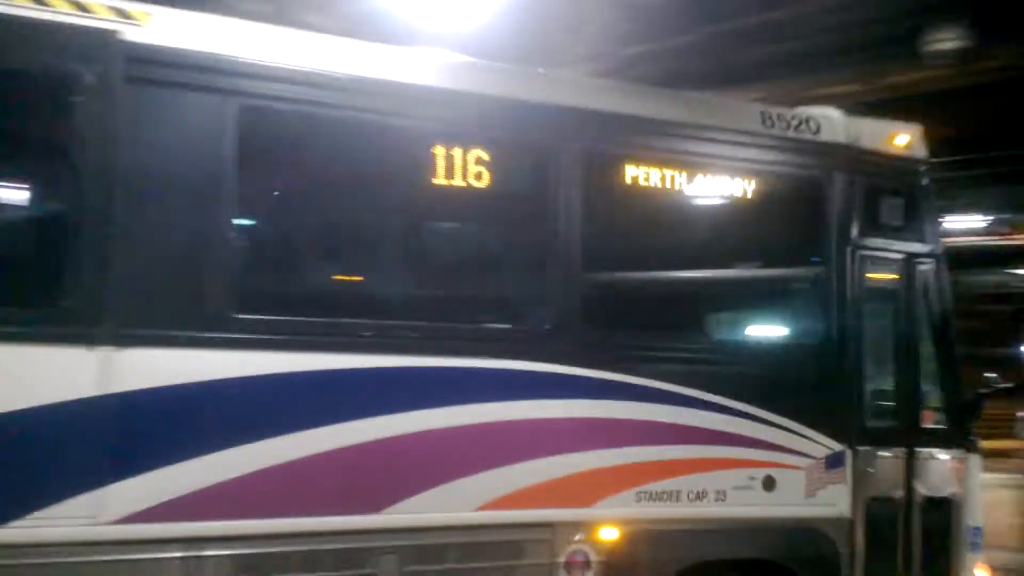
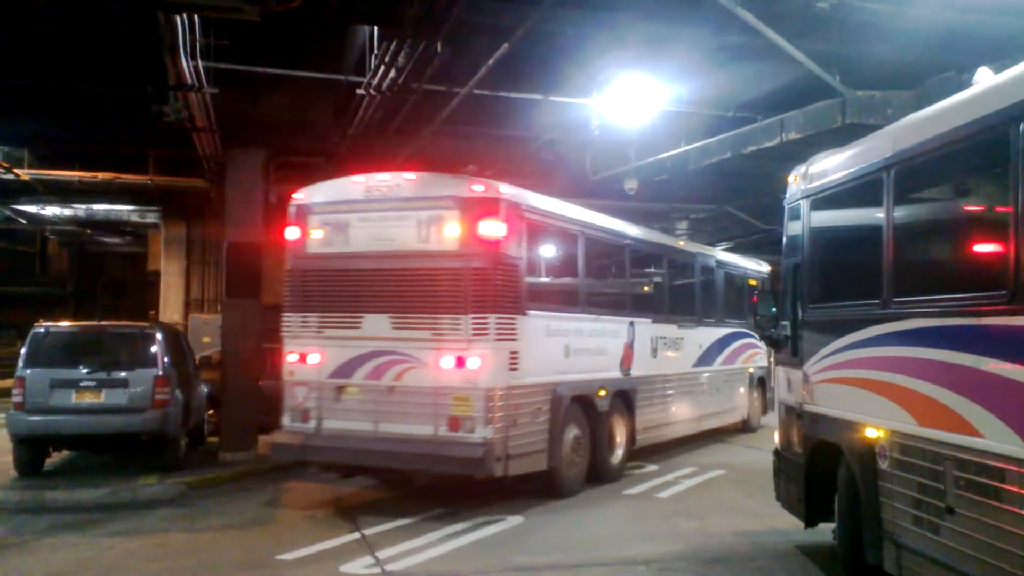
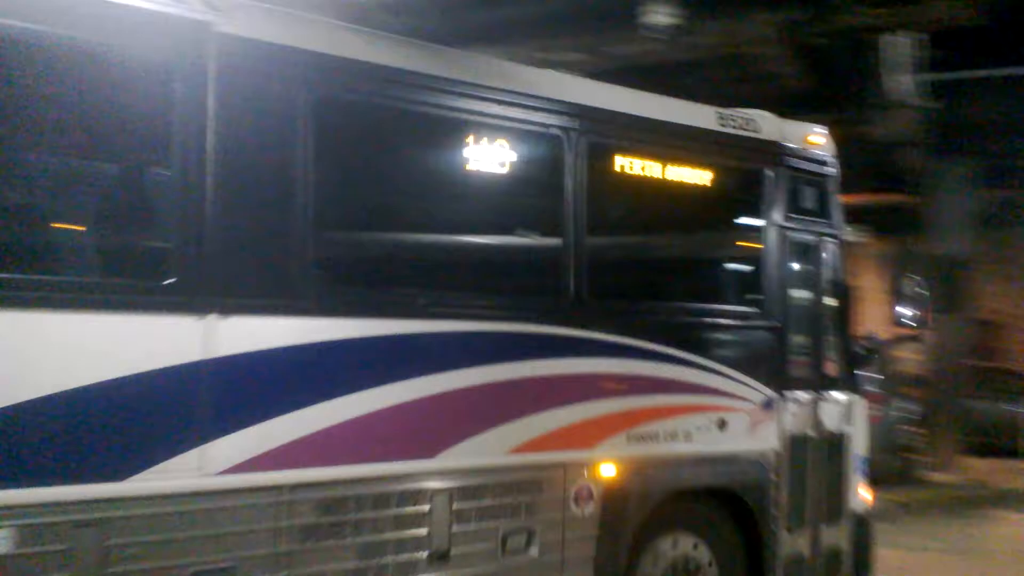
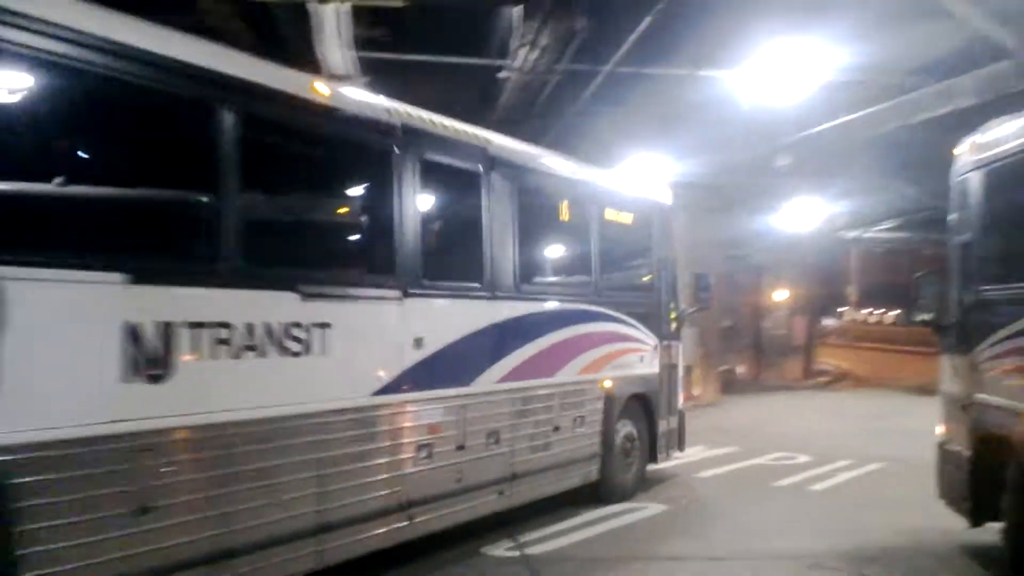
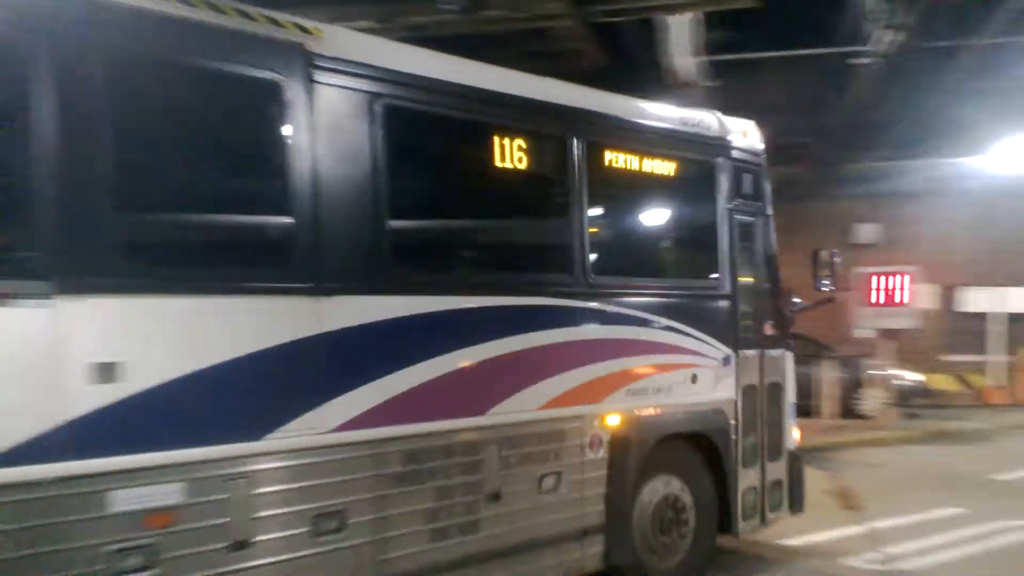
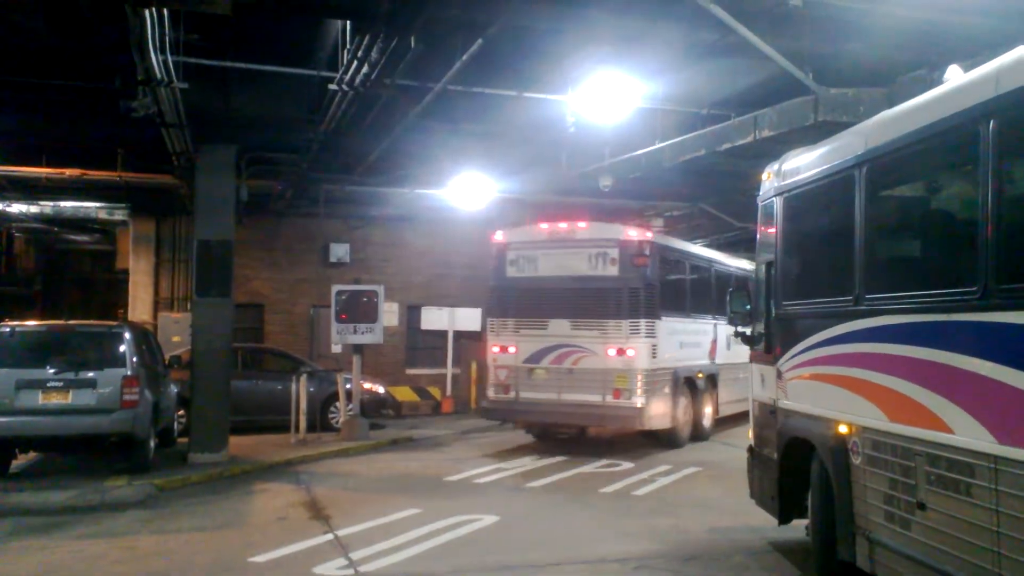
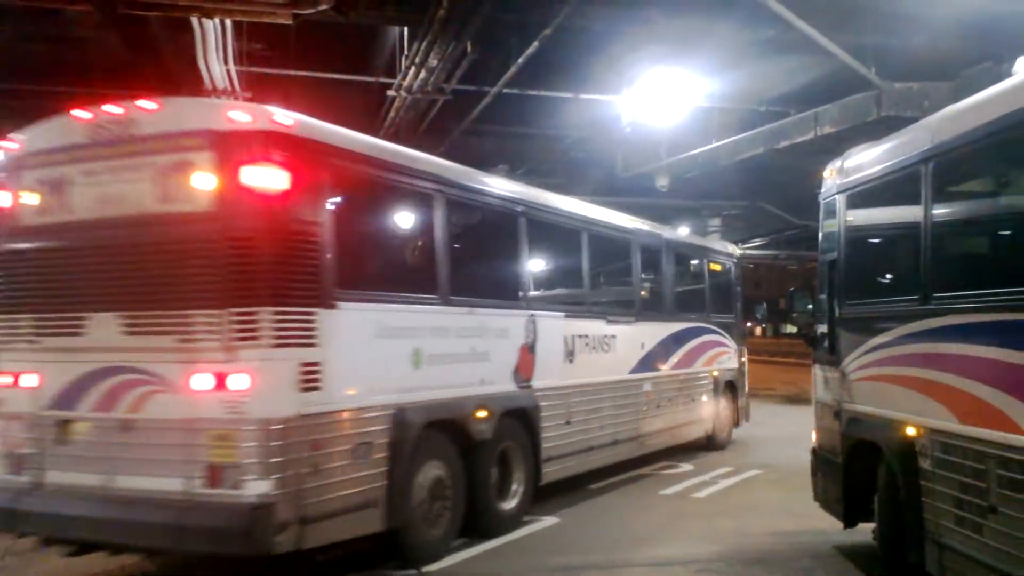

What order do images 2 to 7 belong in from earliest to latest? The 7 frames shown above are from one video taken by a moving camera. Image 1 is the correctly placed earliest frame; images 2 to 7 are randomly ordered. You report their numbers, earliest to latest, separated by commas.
3, 5, 4, 7, 2, 6
